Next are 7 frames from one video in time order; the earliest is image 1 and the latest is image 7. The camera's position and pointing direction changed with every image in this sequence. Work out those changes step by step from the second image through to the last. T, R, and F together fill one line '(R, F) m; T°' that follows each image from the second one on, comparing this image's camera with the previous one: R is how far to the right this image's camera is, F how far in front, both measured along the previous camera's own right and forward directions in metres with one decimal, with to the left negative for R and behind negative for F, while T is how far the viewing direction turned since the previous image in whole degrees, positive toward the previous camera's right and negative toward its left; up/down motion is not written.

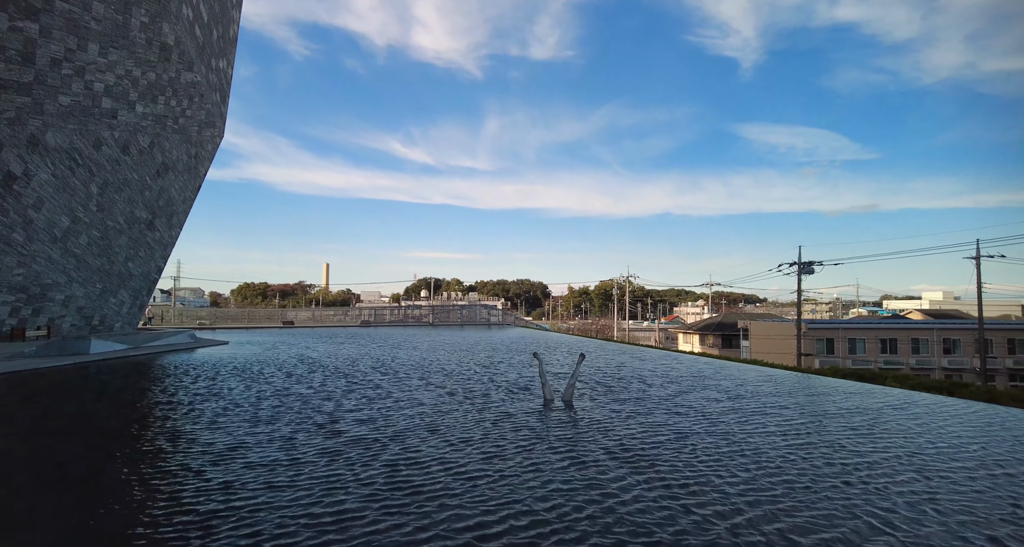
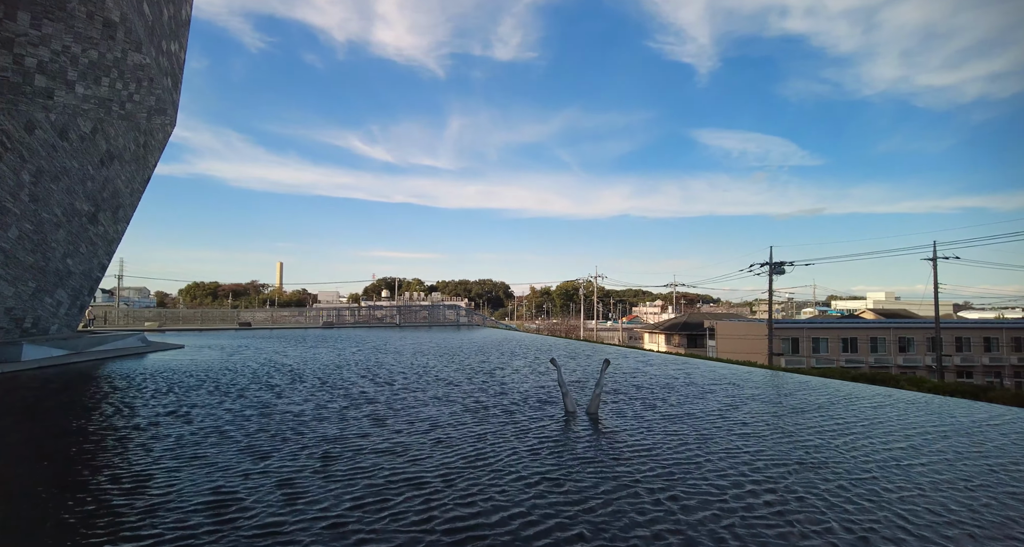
(-0.5, +0.5) m; +4°
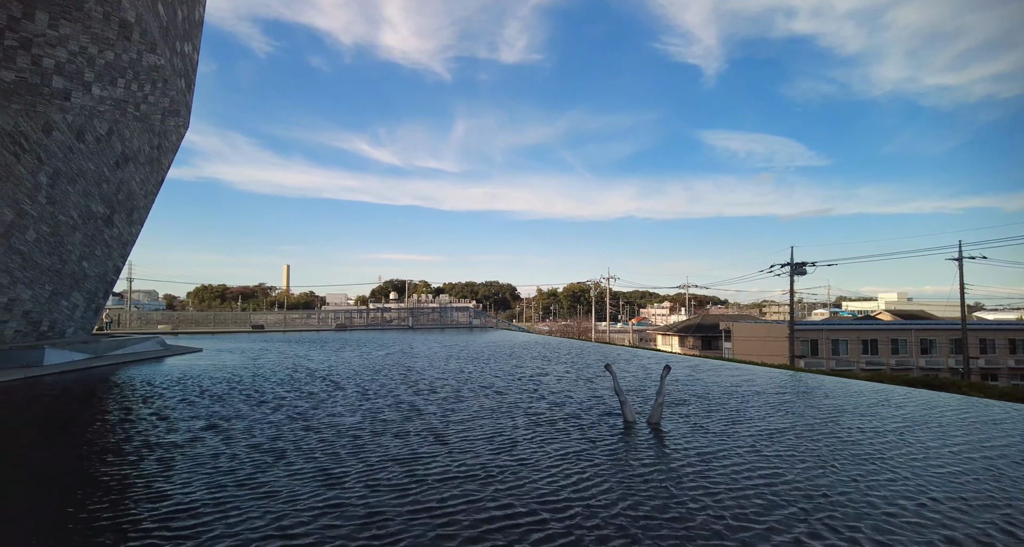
(-0.4, +0.2) m; -1°
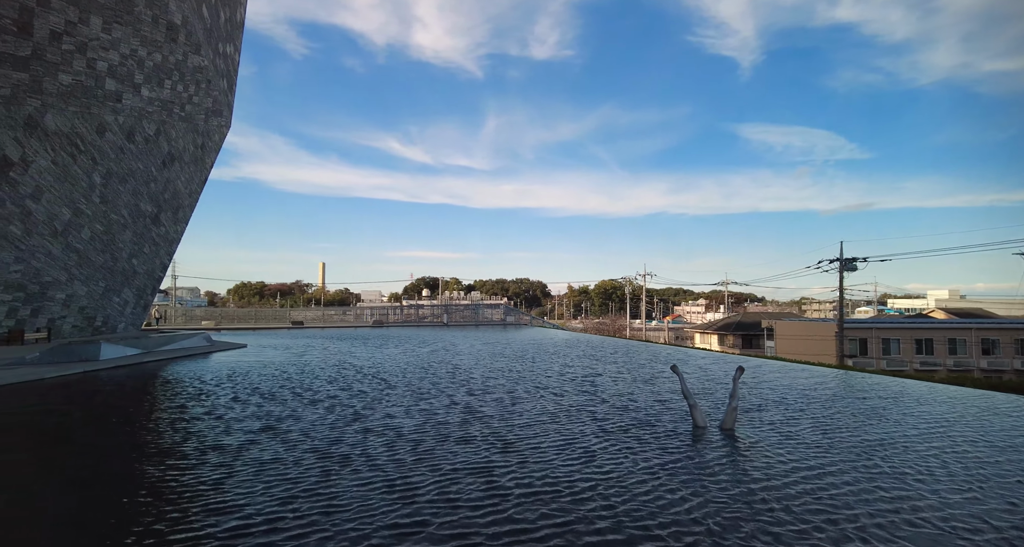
(-0.2, +0.2) m; -3°
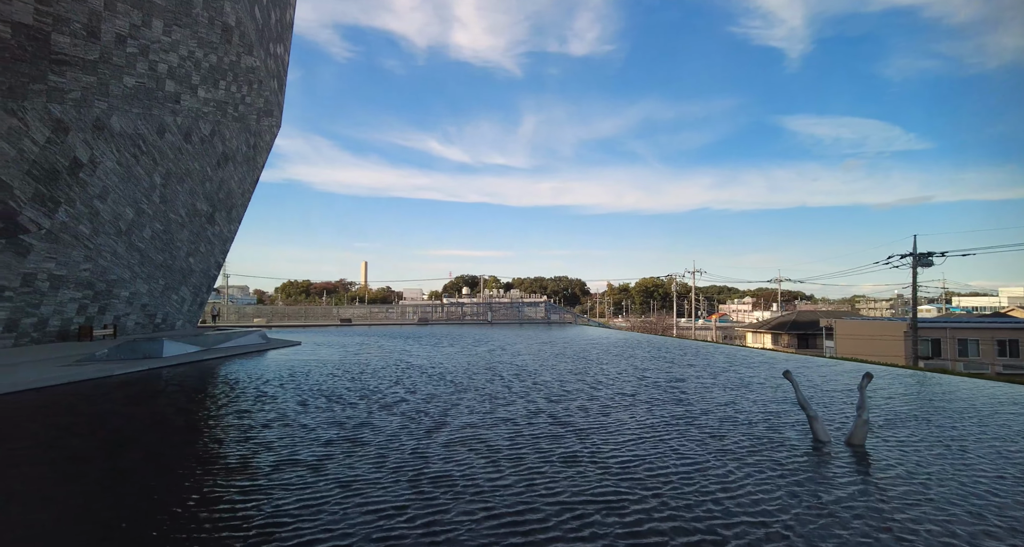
(-0.4, +0.4) m; -4°
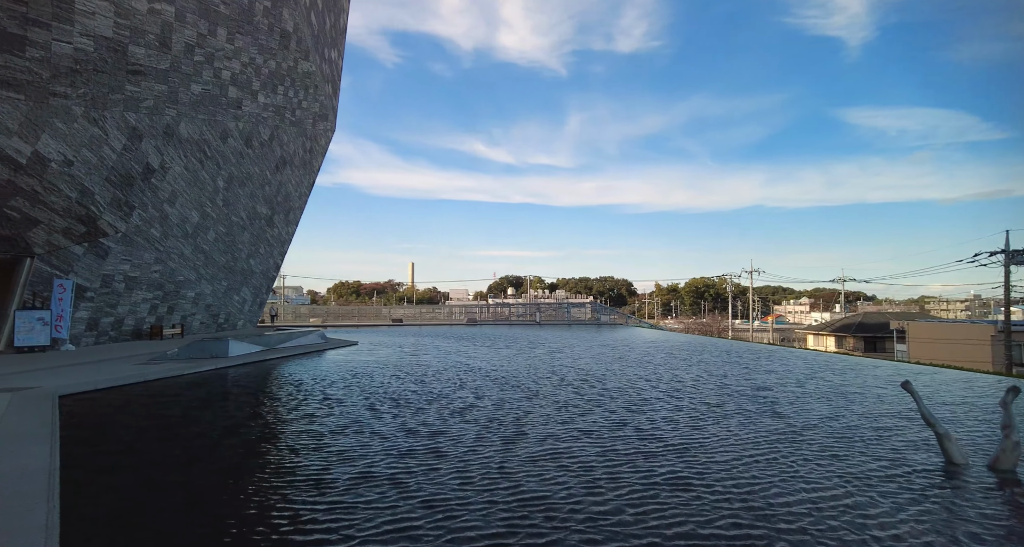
(-0.2, +0.2) m; -5°
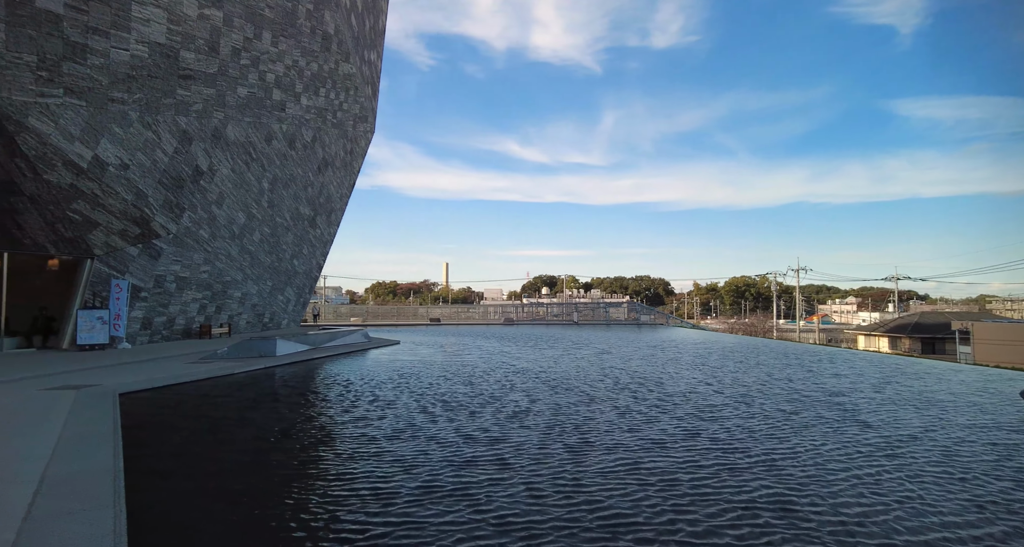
(-0.2, +0.2) m; -4°
